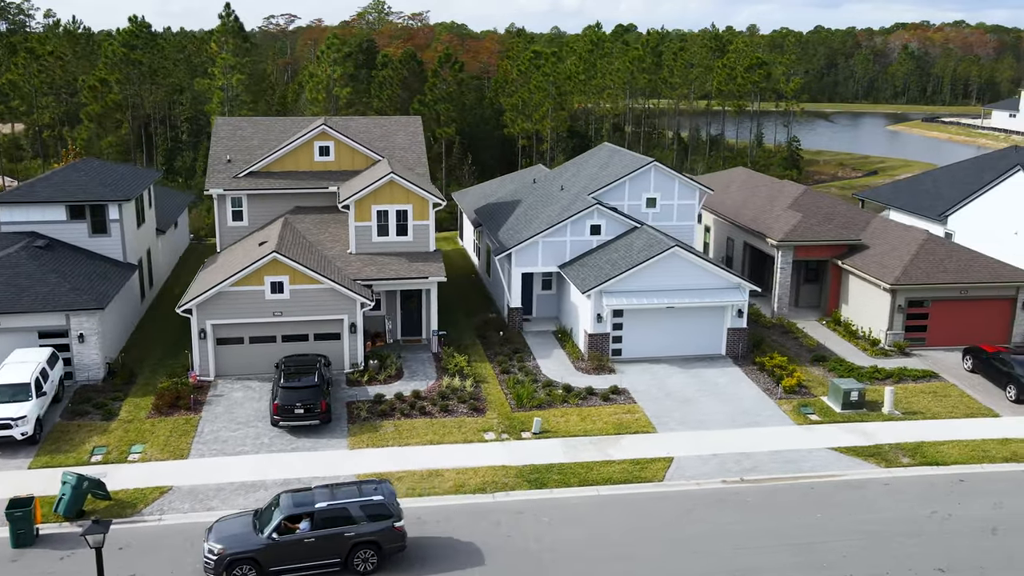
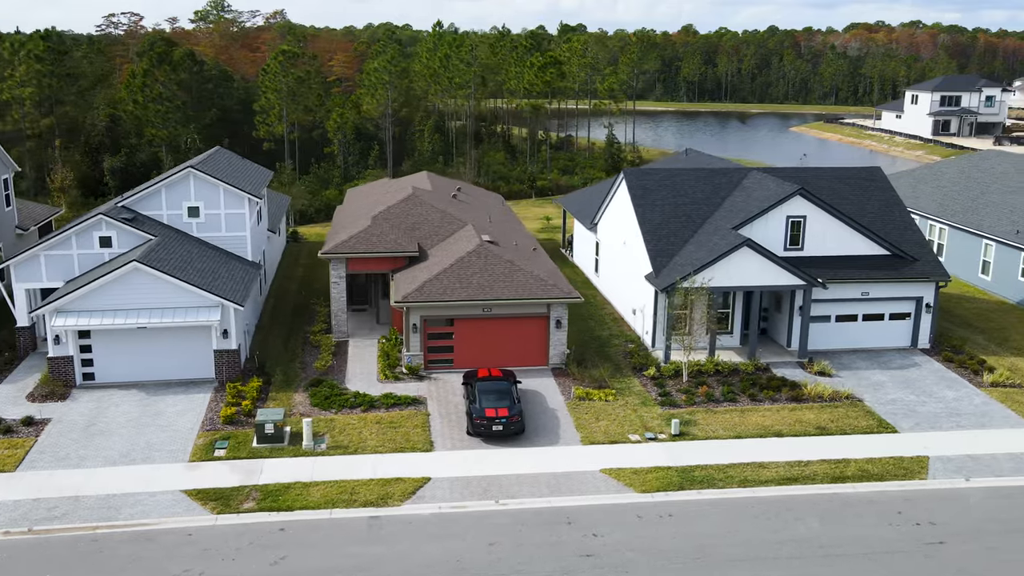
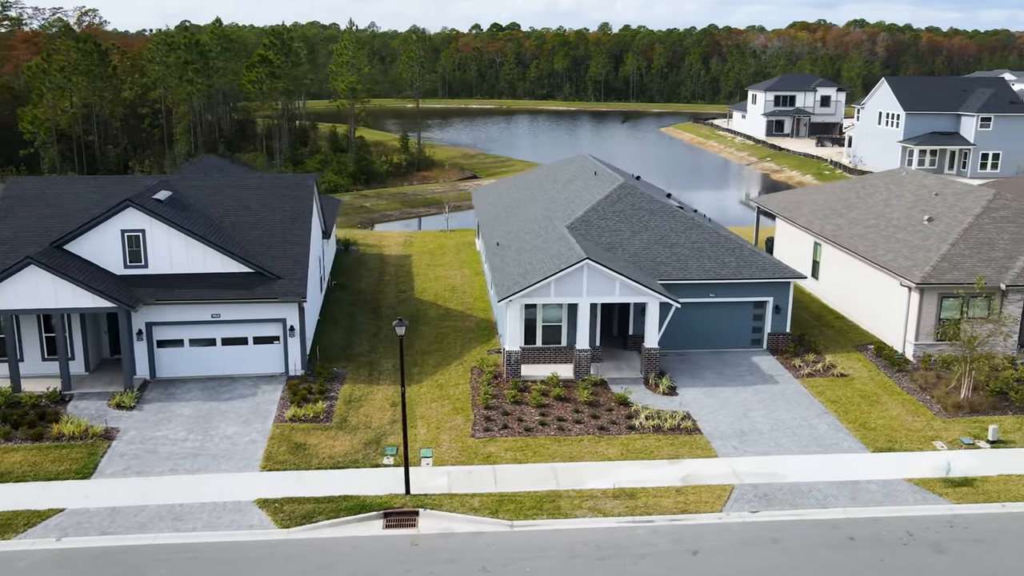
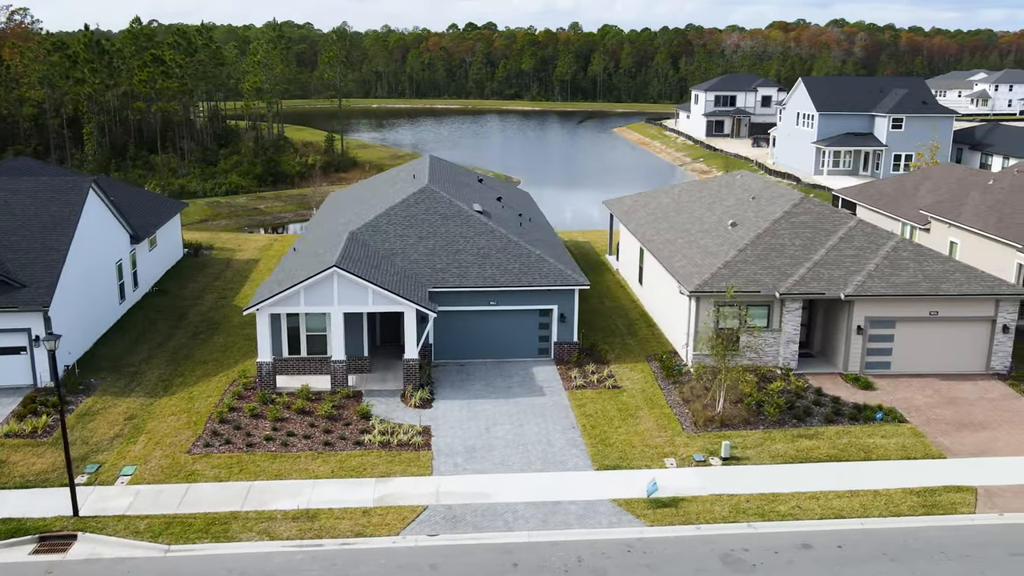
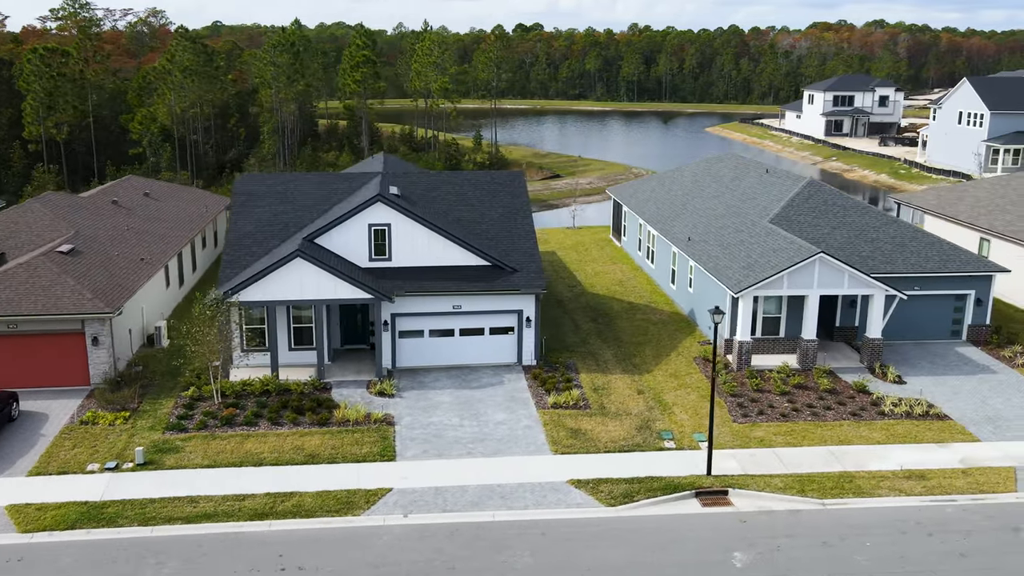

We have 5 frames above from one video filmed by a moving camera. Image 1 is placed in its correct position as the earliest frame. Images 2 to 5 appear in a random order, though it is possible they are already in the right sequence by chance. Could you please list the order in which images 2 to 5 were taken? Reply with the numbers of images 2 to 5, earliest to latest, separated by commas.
2, 5, 3, 4
